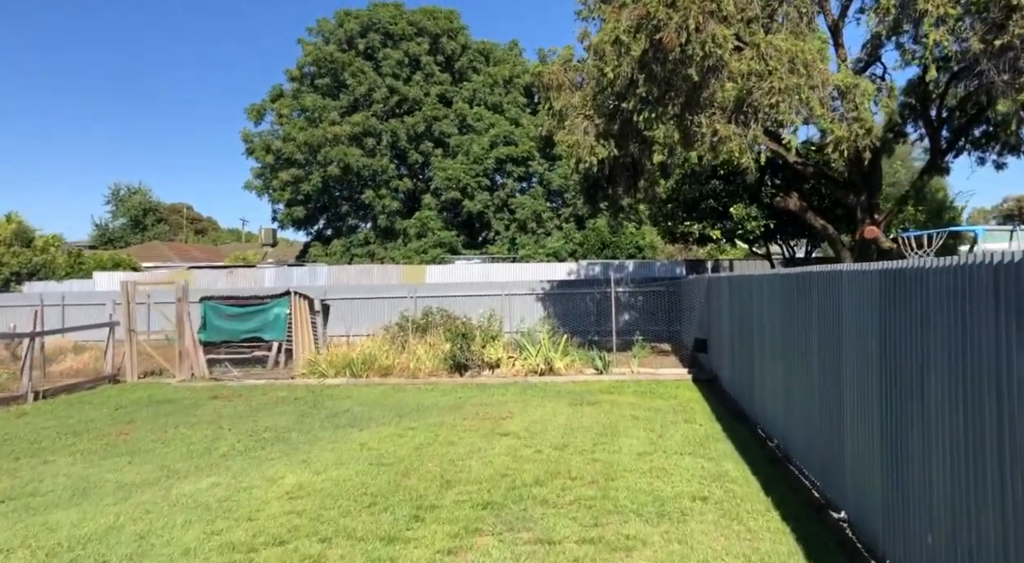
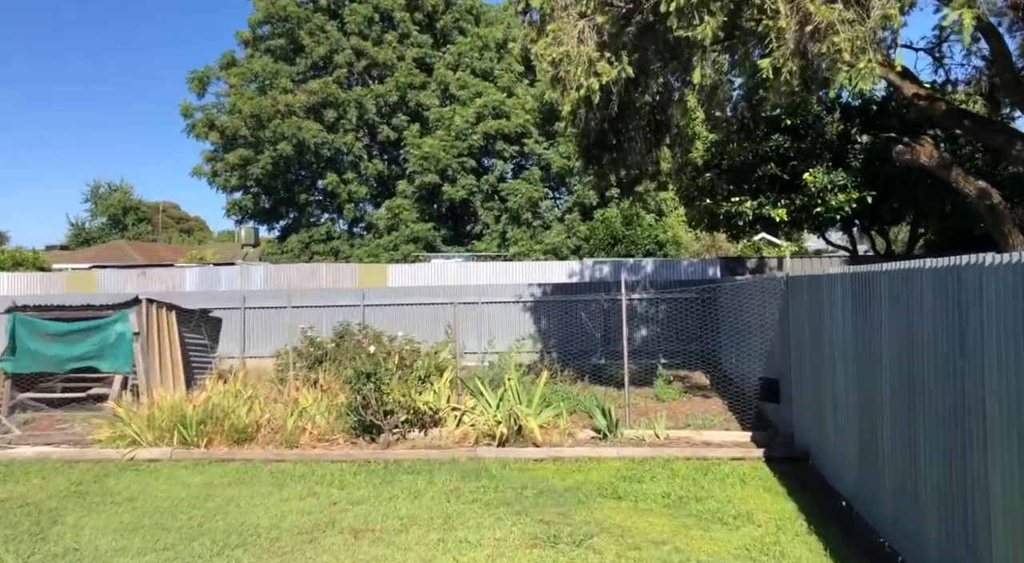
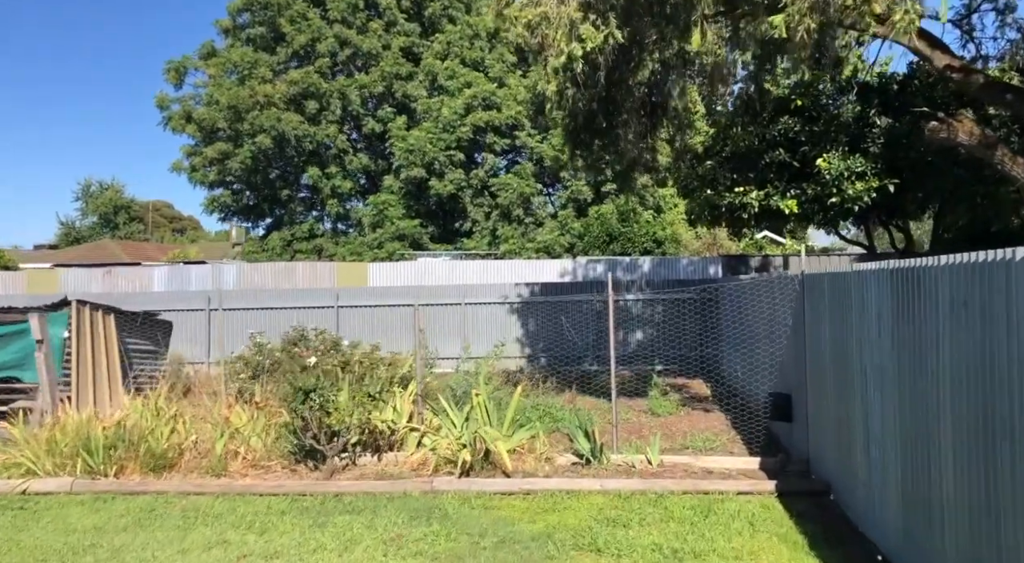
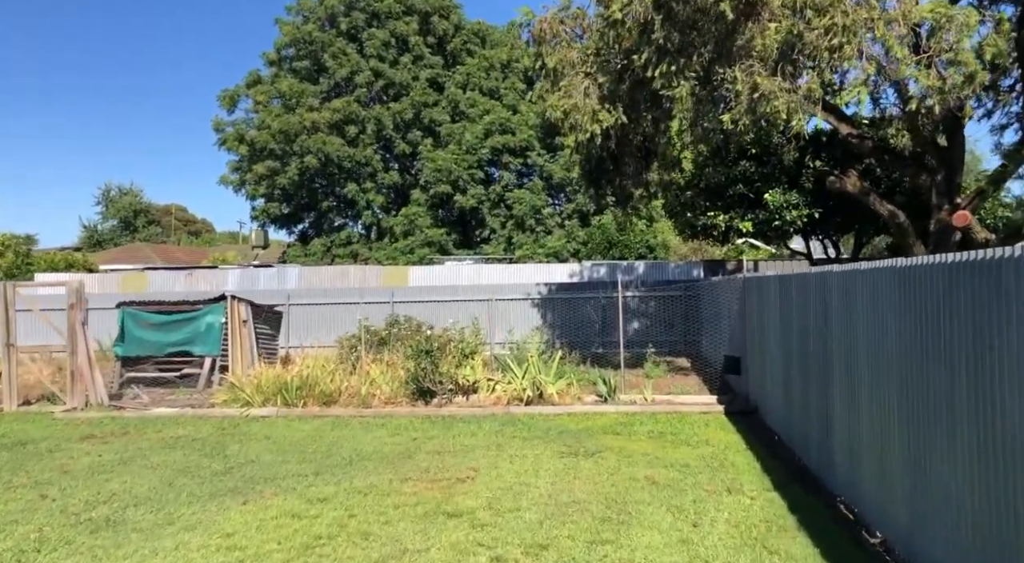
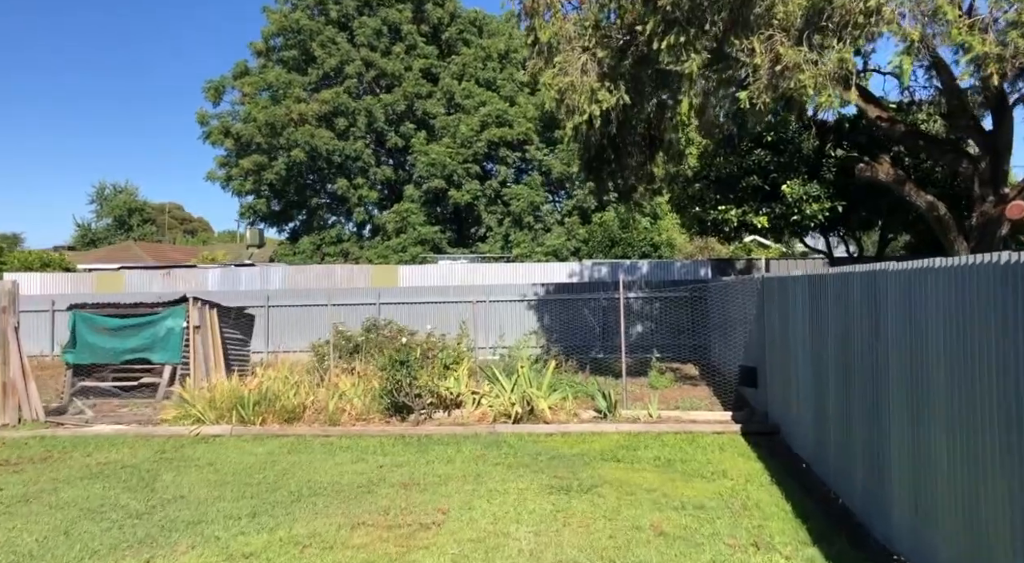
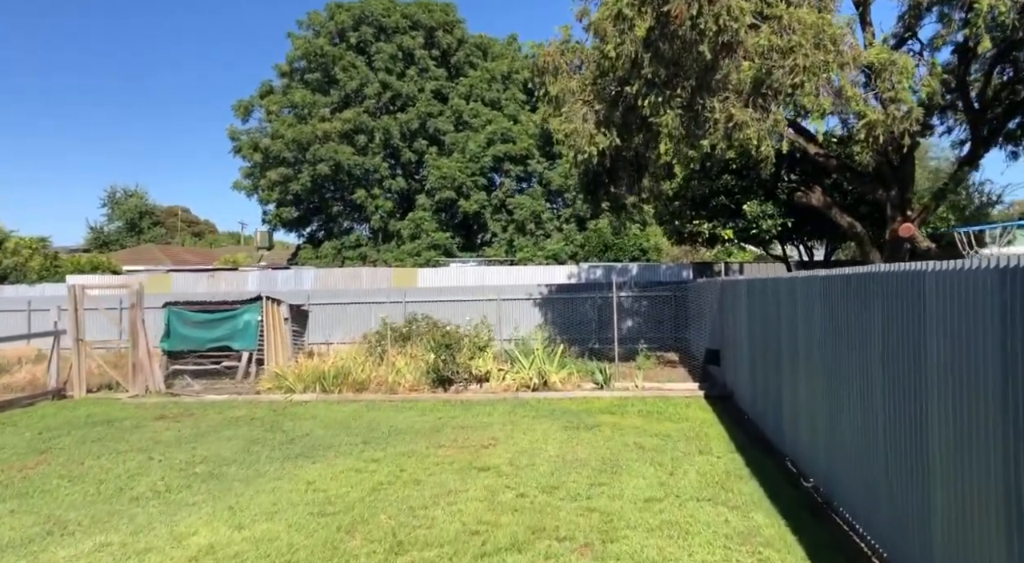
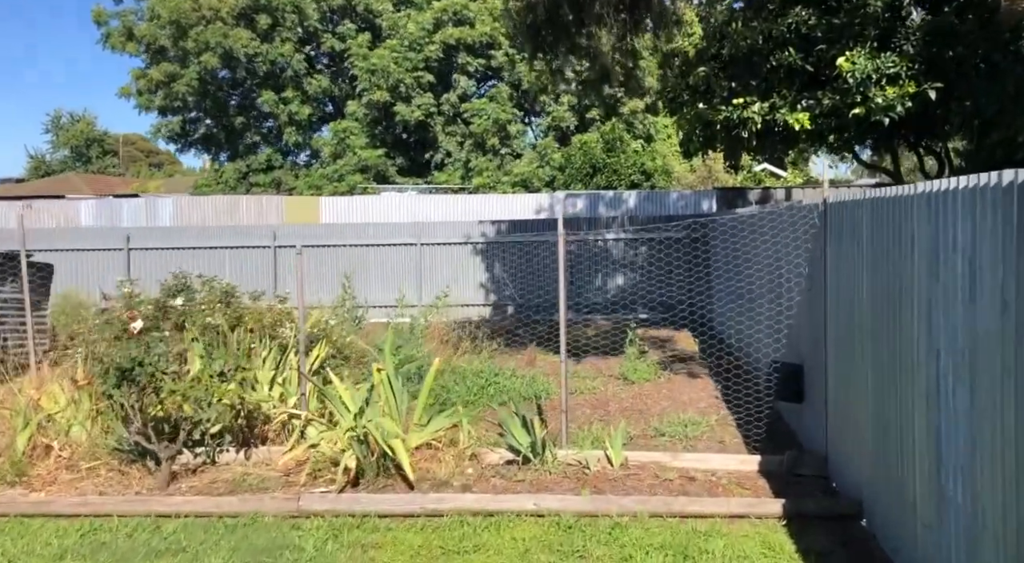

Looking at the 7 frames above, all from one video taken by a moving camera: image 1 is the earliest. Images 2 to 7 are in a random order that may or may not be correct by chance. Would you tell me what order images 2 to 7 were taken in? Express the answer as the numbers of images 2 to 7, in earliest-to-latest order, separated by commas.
6, 4, 5, 2, 3, 7
